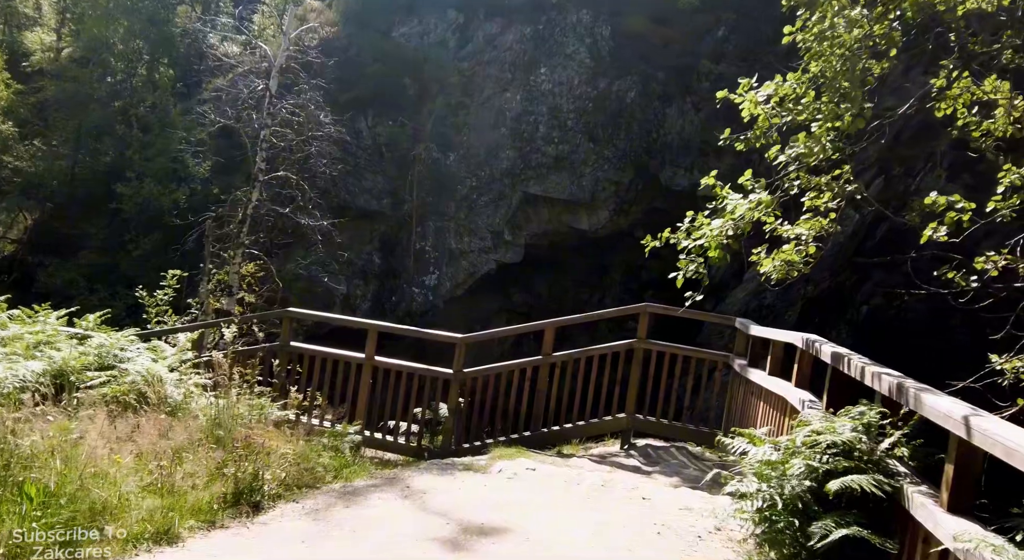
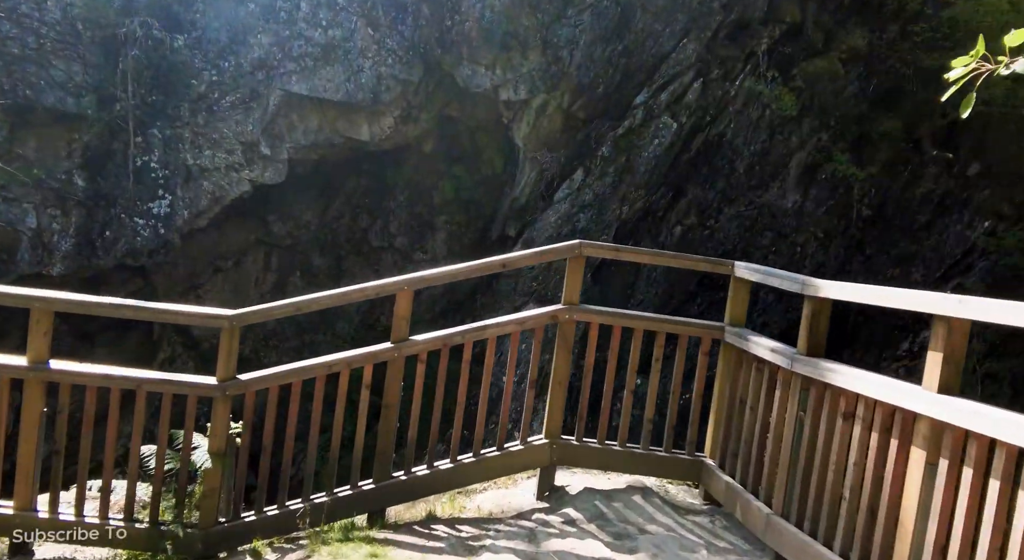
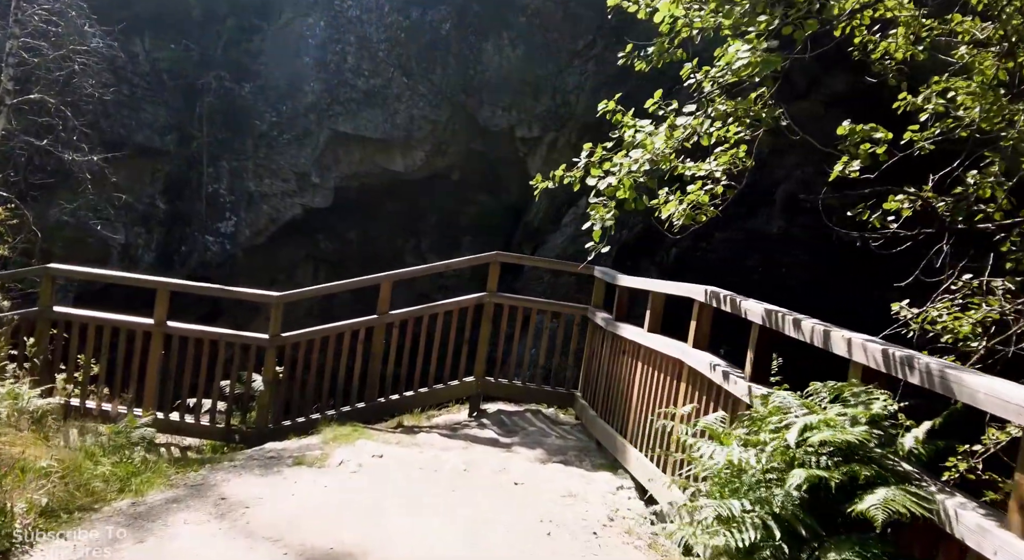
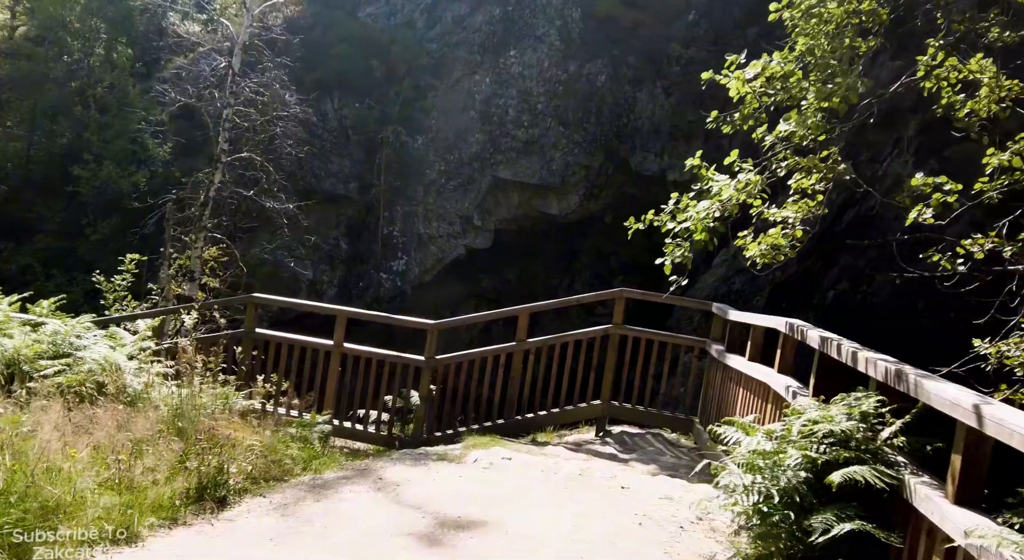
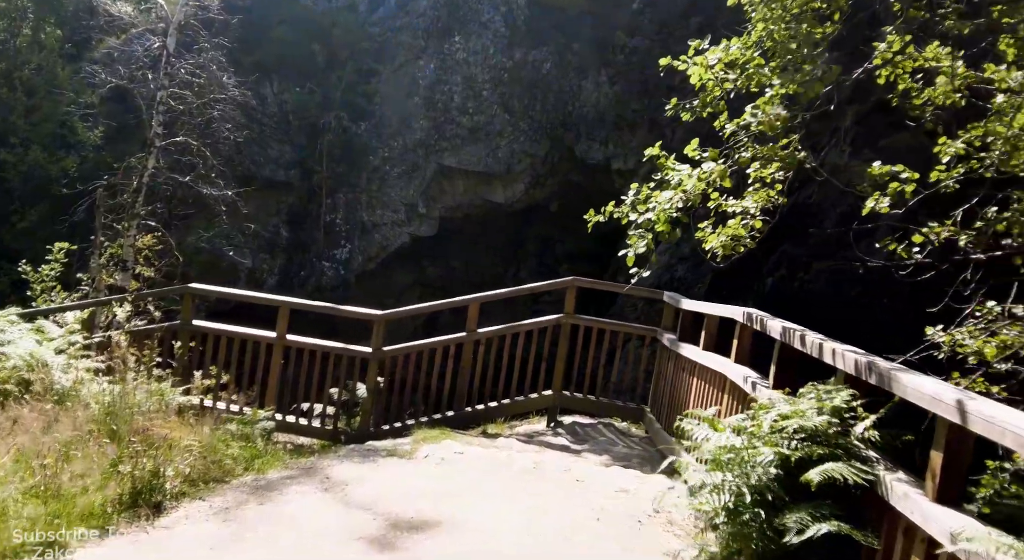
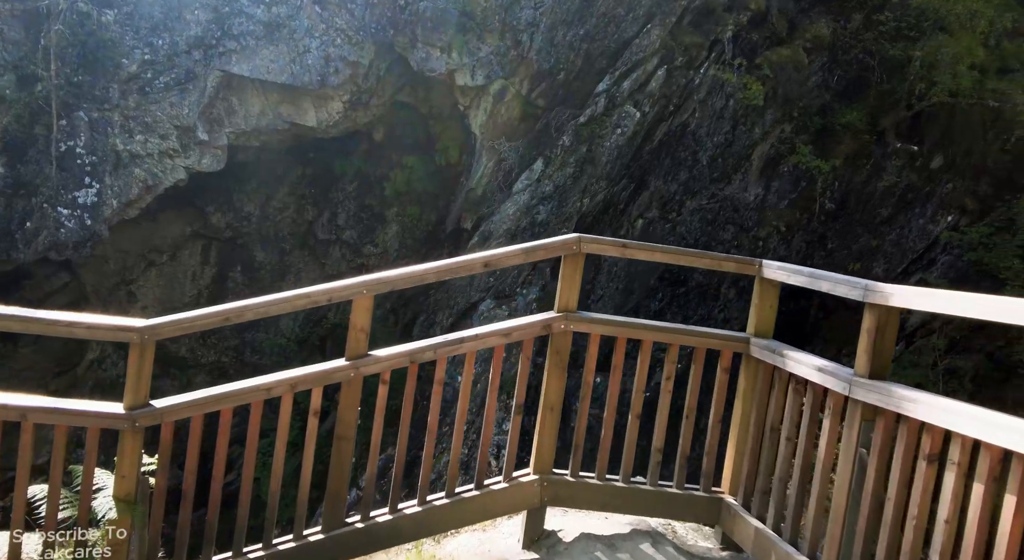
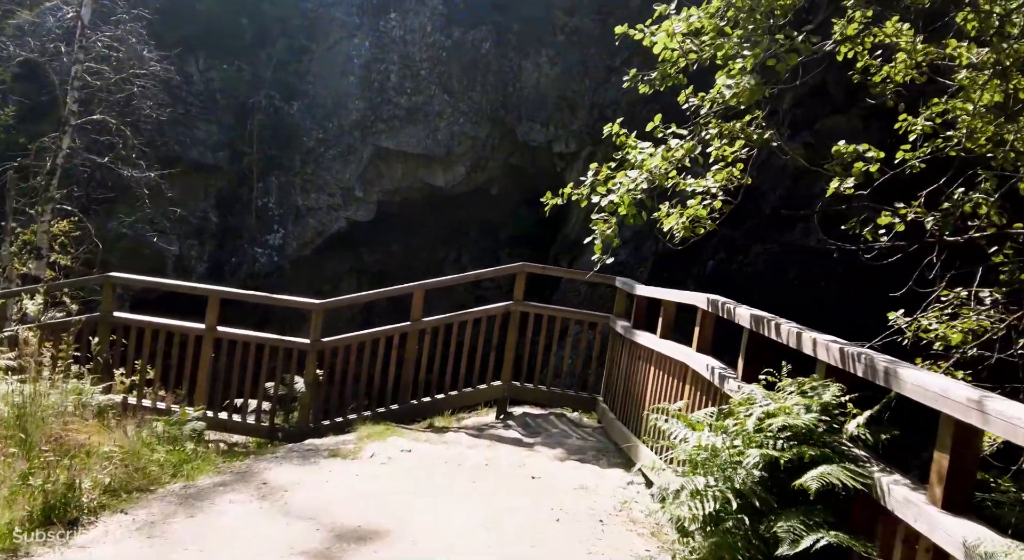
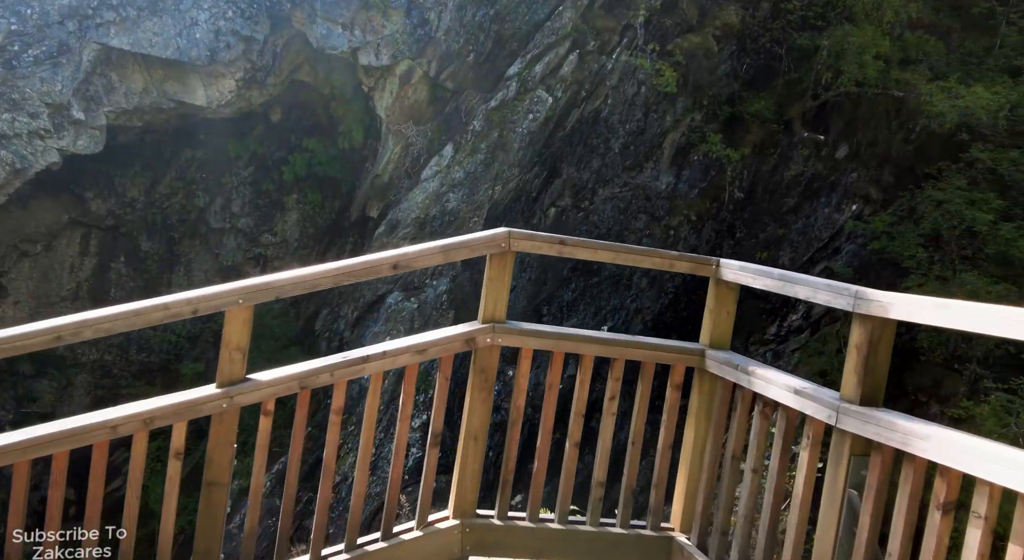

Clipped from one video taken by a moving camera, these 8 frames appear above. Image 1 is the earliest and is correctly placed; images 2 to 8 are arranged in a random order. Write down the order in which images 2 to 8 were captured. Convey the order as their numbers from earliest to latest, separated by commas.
4, 5, 7, 3, 2, 6, 8
